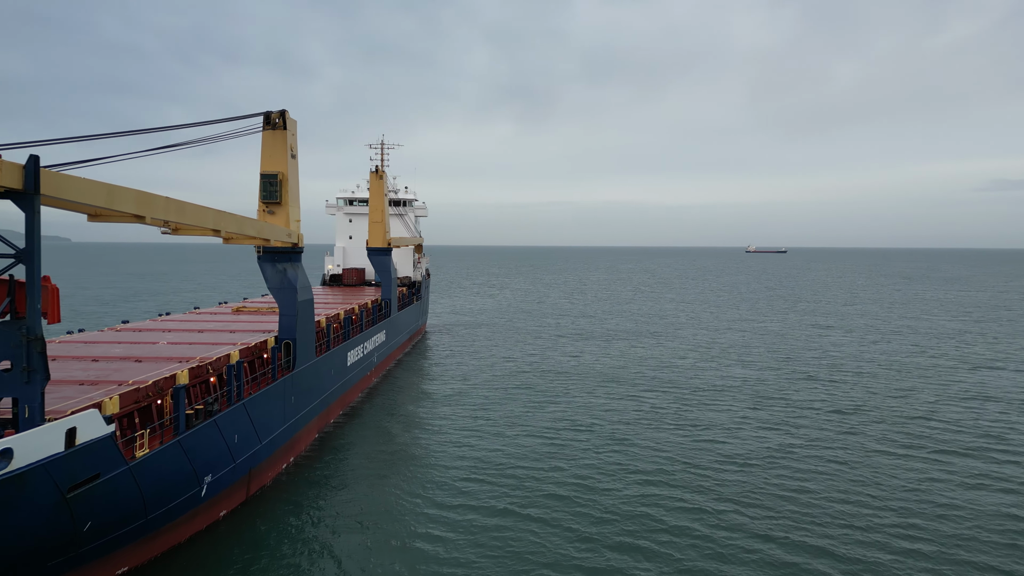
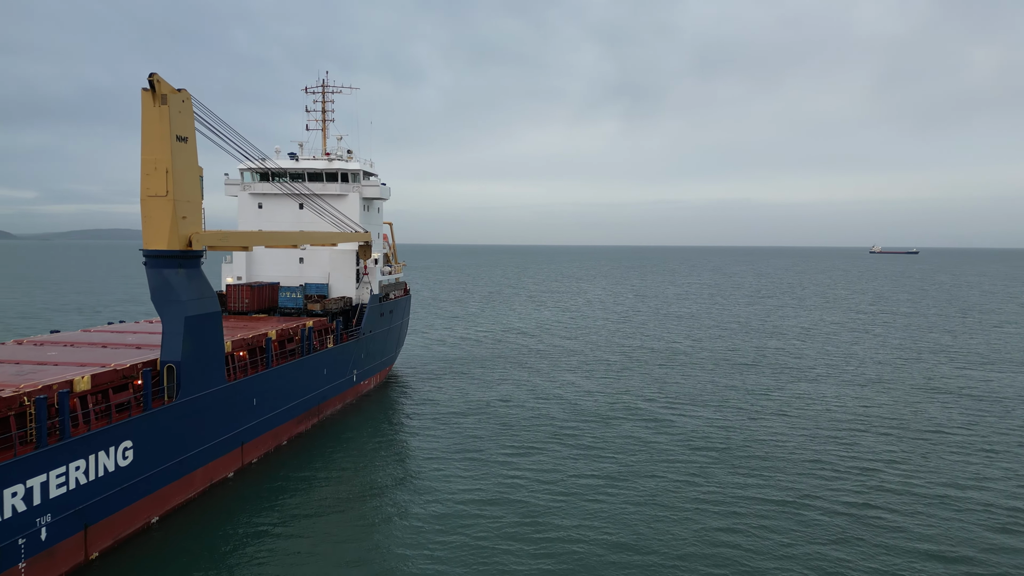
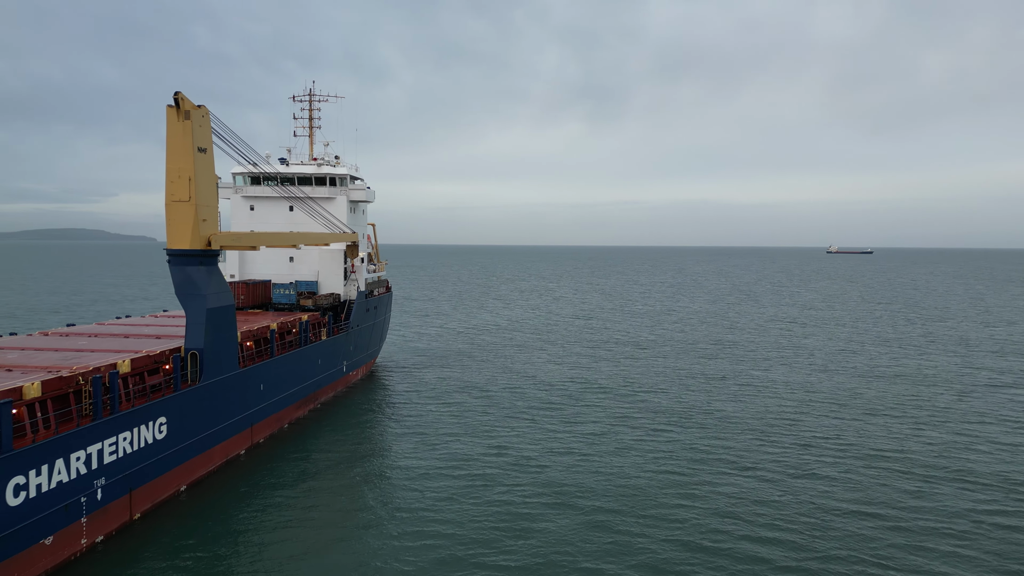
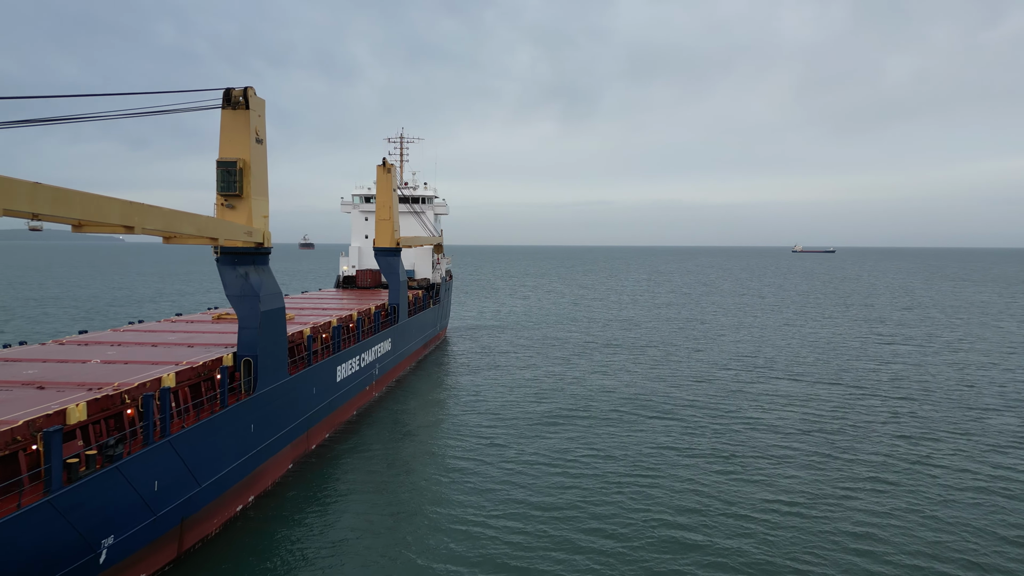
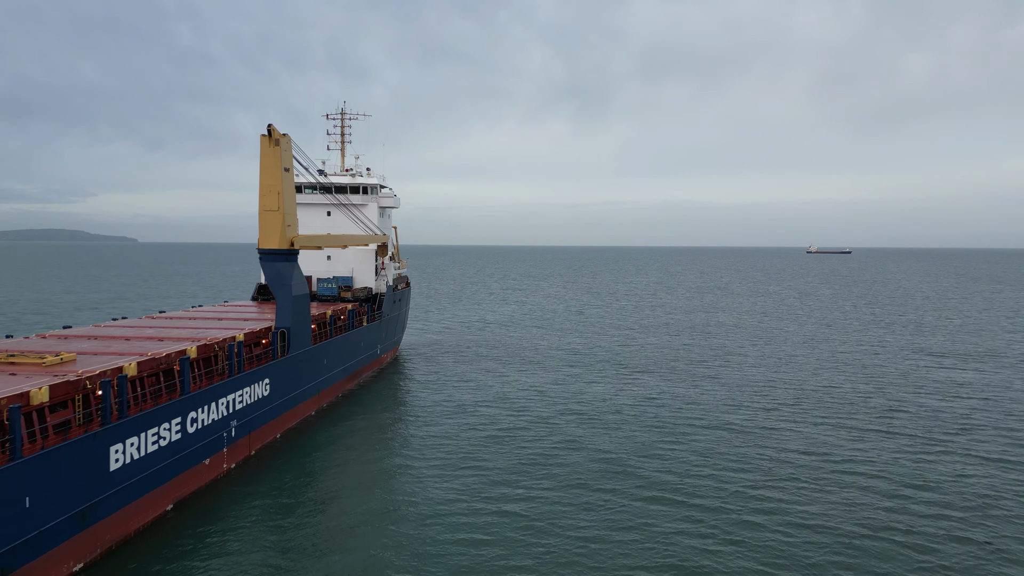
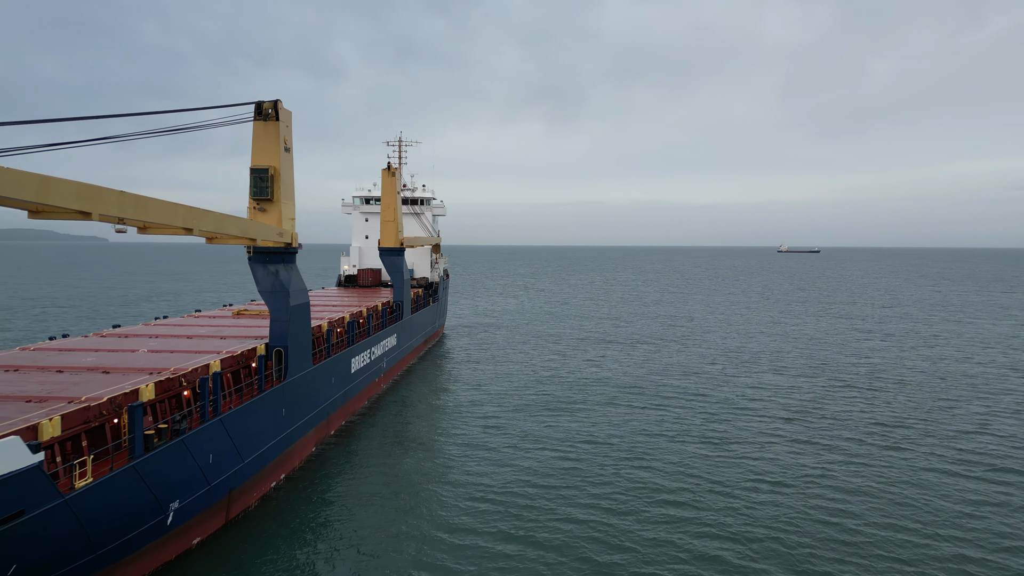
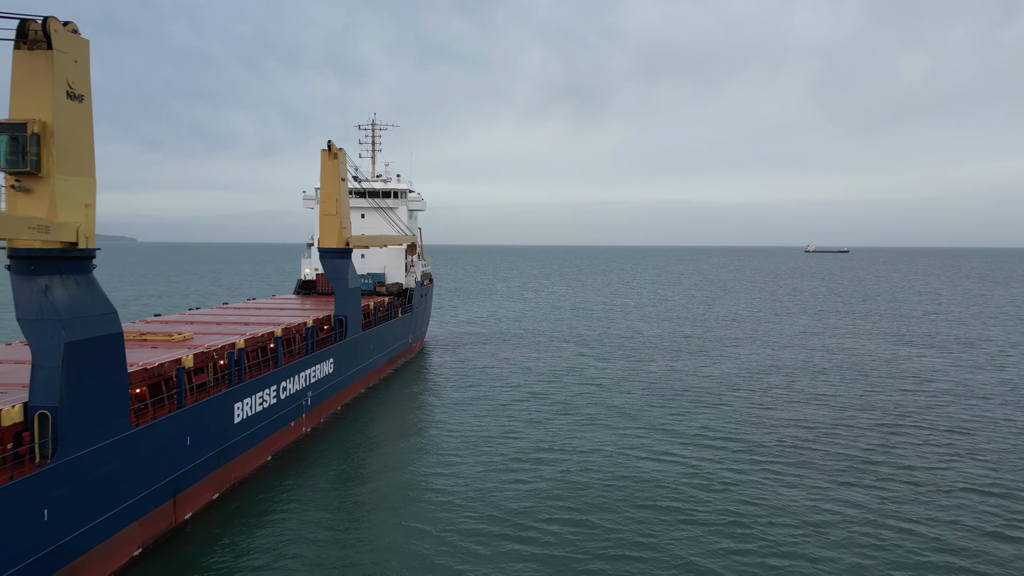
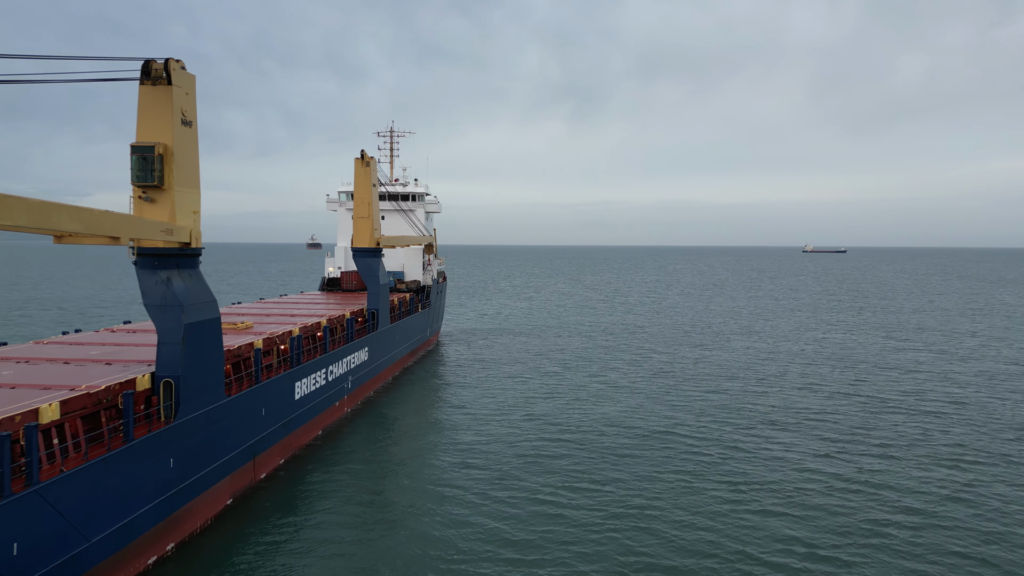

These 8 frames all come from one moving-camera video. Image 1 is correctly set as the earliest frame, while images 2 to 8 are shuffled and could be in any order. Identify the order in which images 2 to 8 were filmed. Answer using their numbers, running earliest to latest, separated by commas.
6, 4, 8, 7, 5, 3, 2
